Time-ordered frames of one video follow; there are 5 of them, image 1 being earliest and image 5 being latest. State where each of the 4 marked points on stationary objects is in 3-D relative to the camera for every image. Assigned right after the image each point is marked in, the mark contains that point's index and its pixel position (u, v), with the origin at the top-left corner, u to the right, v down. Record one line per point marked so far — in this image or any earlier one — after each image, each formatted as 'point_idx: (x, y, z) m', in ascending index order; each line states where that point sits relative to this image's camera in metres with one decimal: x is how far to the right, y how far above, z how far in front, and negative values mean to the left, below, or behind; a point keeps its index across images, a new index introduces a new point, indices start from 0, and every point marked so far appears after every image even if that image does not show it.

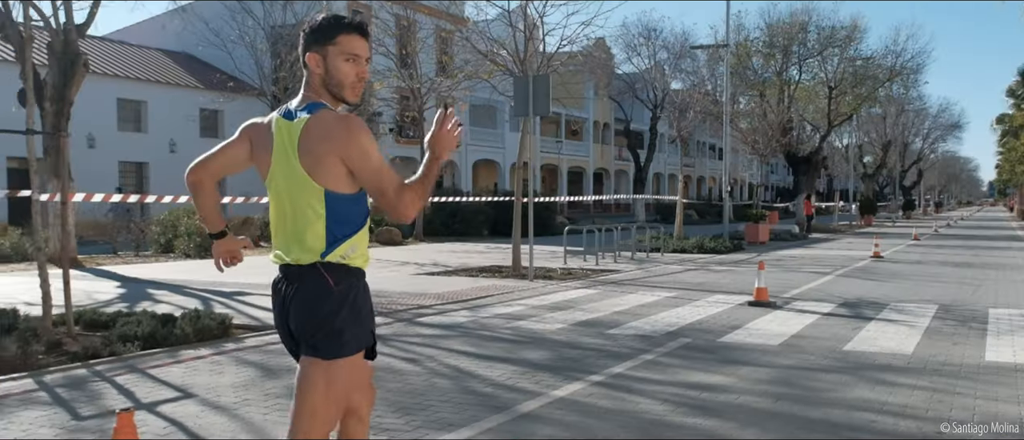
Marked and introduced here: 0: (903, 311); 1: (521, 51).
0: (+4.7, -1.1, +10.7) m
1: (+0.2, +3.5, +18.4) m
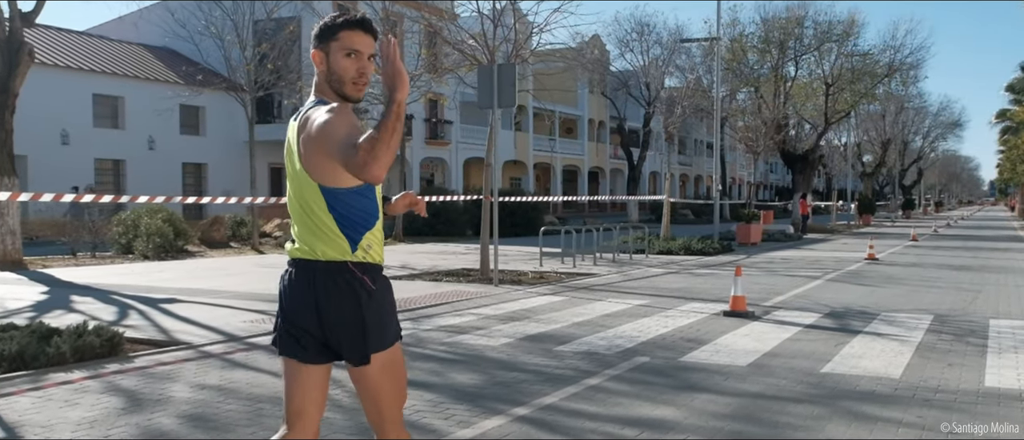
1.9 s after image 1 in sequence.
0: (+4.2, -1.1, +9.6) m
1: (-0.4, +3.5, +17.3) m
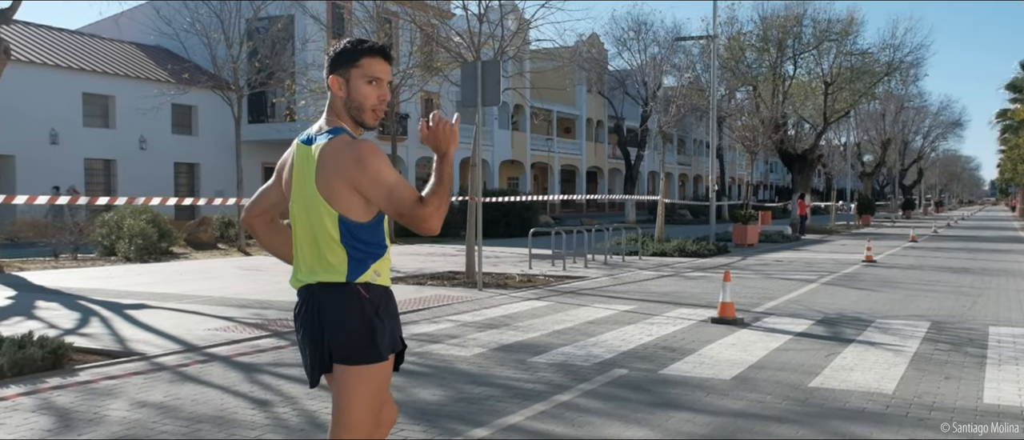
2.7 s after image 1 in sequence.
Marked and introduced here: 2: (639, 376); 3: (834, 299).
0: (+3.9, -1.2, +9.2) m
1: (-0.6, +3.5, +16.9) m
2: (+1.0, -1.2, +6.9) m
3: (+4.5, -1.1, +12.3) m
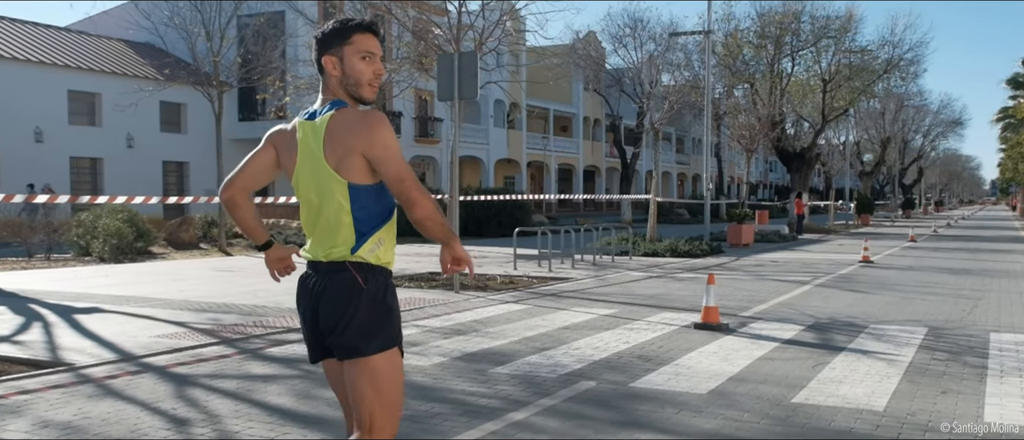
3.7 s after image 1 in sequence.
0: (+3.6, -1.2, +8.6) m
1: (-0.9, +3.5, +16.3) m
2: (+0.7, -1.2, +6.3) m
3: (+4.2, -1.1, +11.7) m
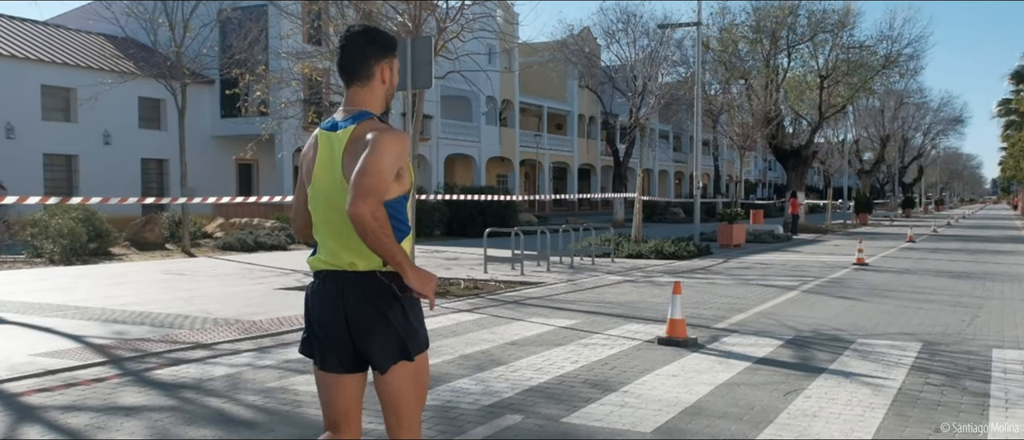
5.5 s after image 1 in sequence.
0: (+3.1, -1.2, +7.6) m
1: (-1.5, +3.5, +15.2) m
2: (+0.1, -1.2, +5.2) m
3: (+3.6, -1.1, +10.6) m
